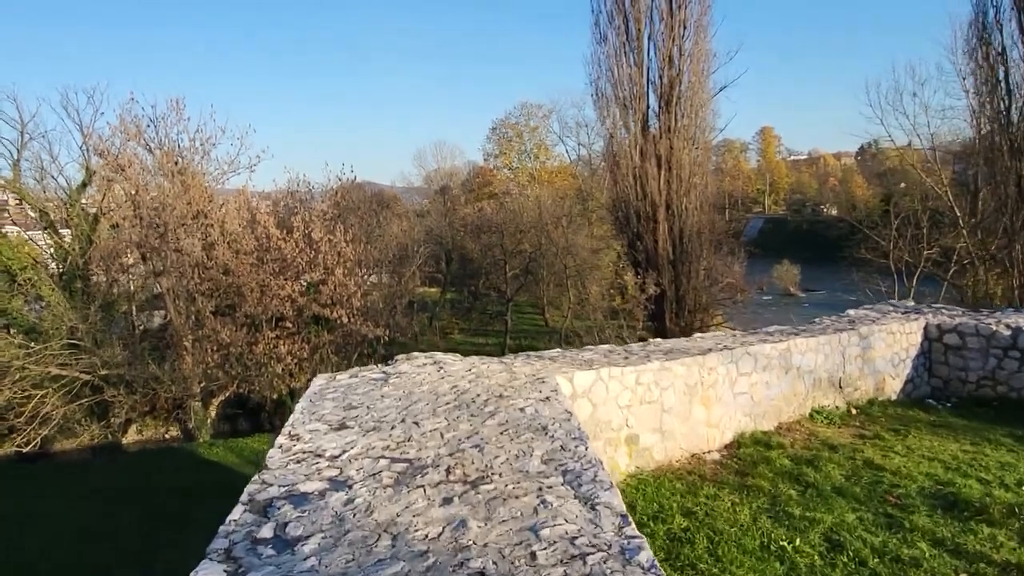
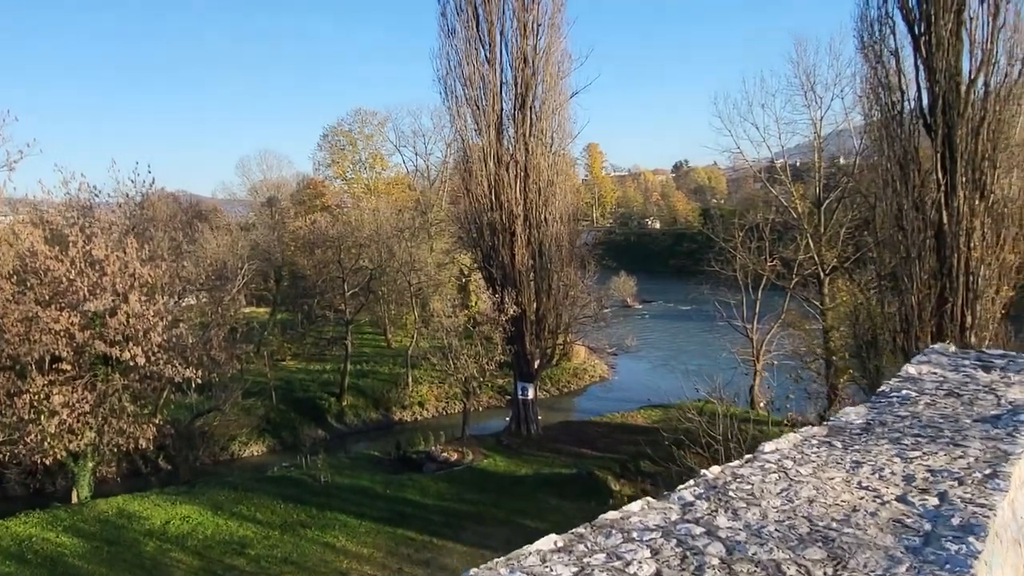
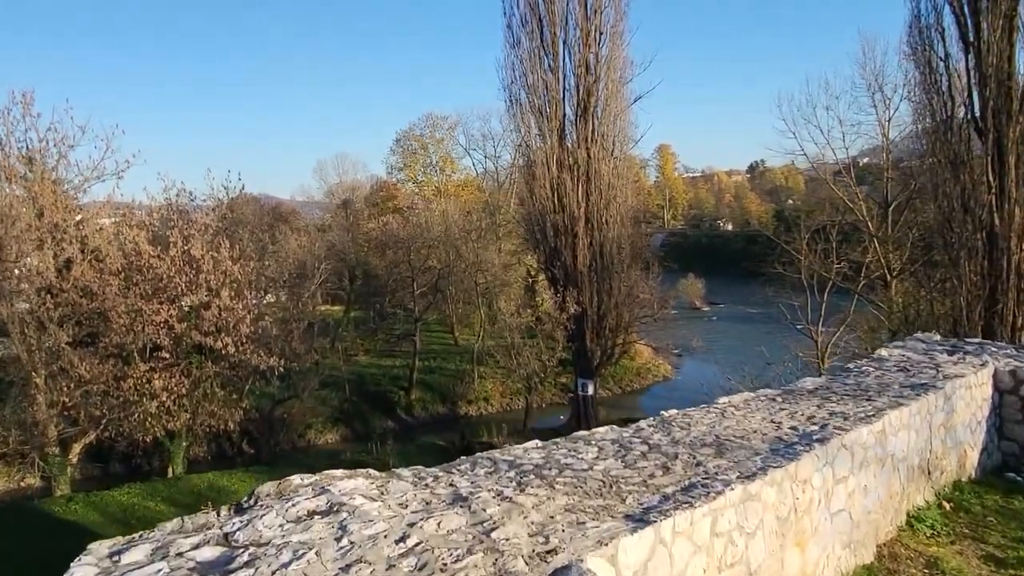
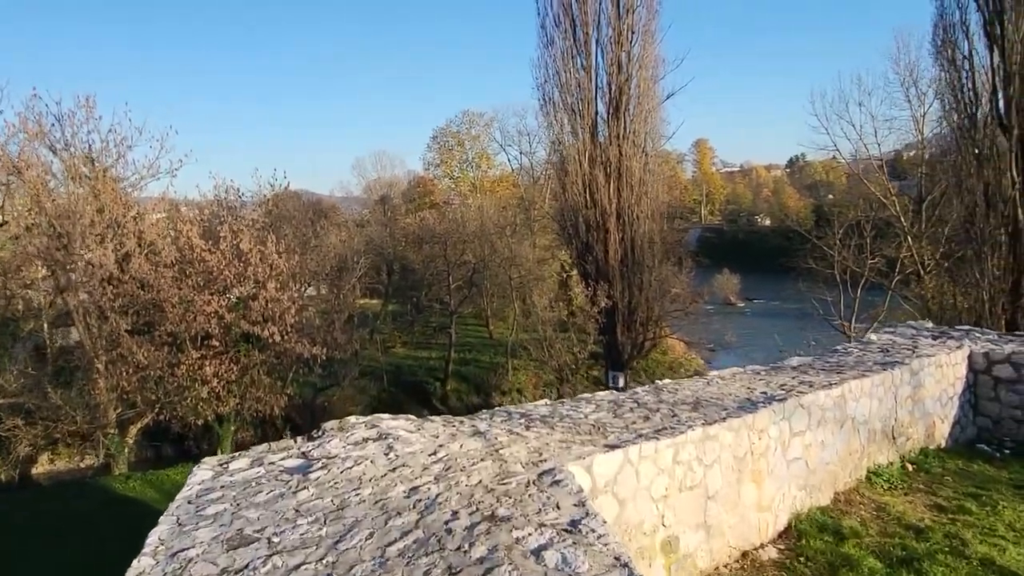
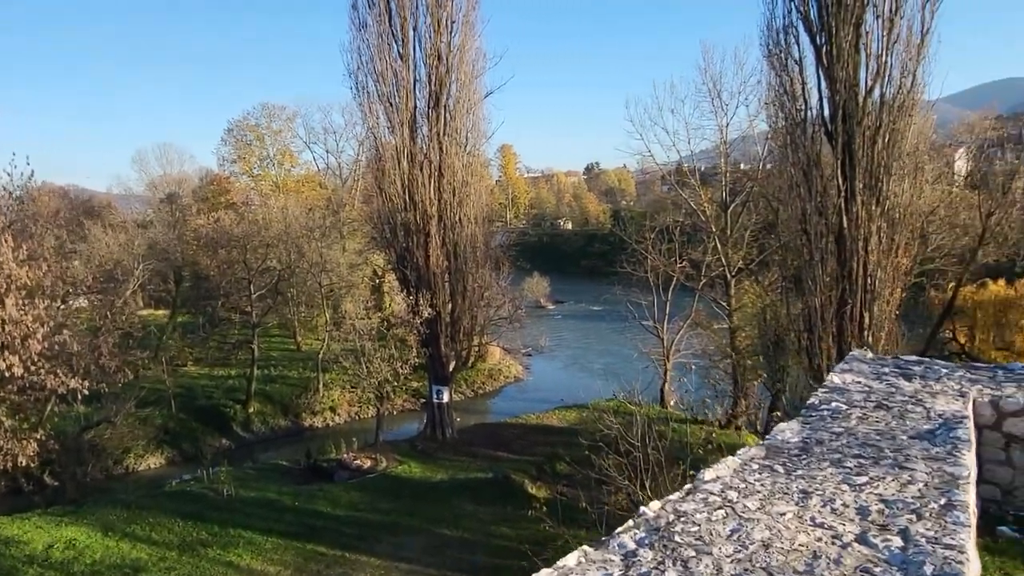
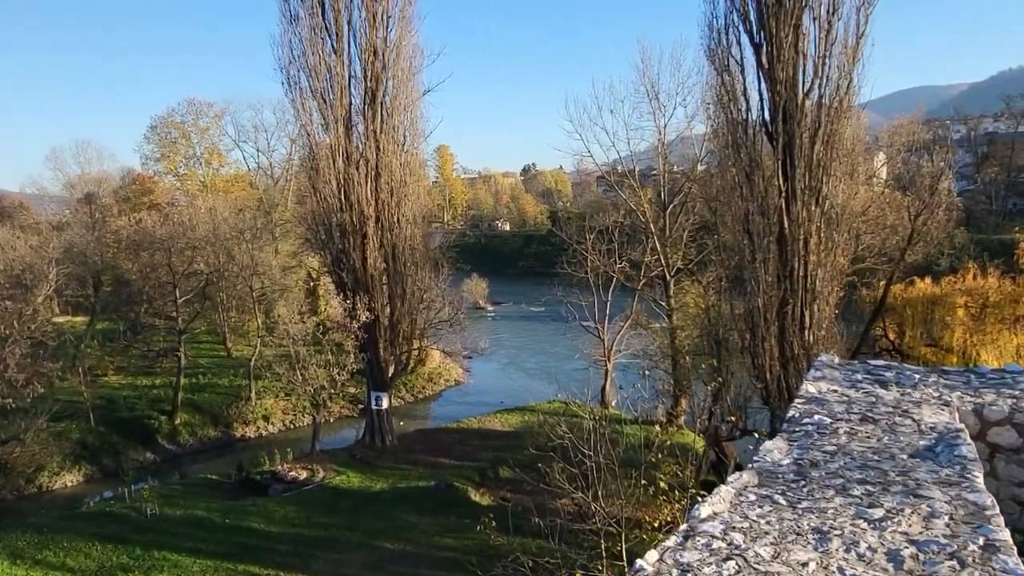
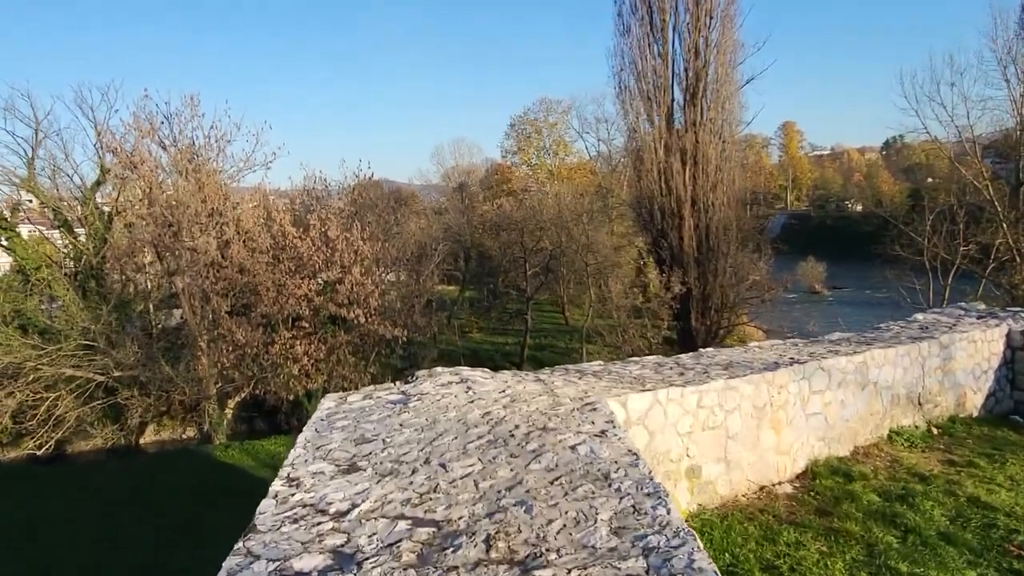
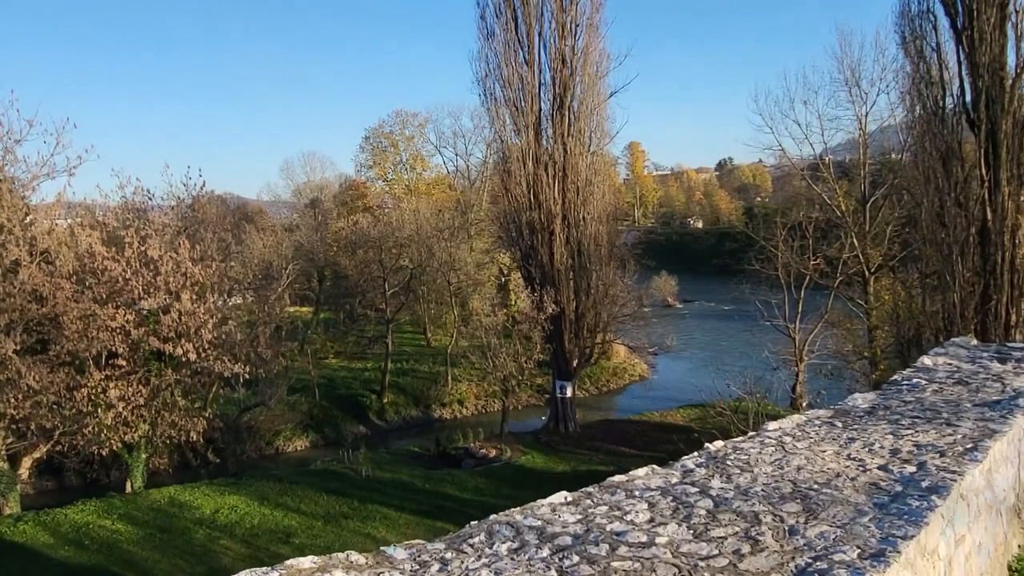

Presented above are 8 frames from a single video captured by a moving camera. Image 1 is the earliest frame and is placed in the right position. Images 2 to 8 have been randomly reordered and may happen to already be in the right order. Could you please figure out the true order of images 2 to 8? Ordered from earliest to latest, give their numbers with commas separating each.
7, 4, 3, 8, 2, 5, 6
